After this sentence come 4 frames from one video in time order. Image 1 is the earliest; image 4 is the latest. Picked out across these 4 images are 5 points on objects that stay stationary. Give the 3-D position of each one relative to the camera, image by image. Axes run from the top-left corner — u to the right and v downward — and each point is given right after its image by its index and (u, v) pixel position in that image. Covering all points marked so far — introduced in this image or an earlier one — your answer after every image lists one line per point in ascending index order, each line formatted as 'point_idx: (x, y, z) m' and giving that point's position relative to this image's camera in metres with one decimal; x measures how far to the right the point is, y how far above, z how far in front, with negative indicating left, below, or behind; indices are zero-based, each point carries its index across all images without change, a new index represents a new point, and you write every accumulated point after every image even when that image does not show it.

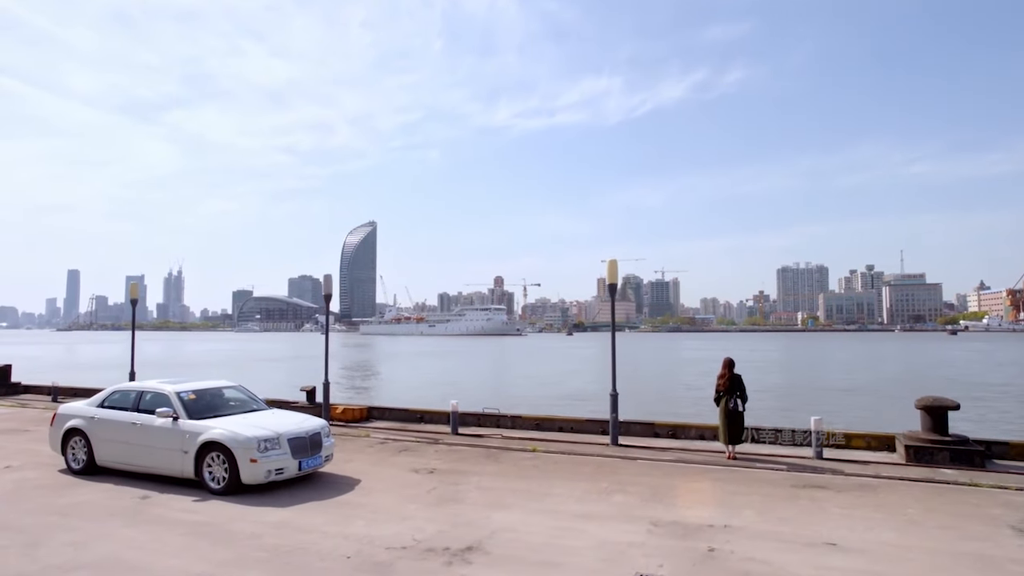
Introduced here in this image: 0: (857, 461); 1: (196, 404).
0: (+5.3, -2.7, +10.1) m
1: (-4.6, -1.7, +9.5) m
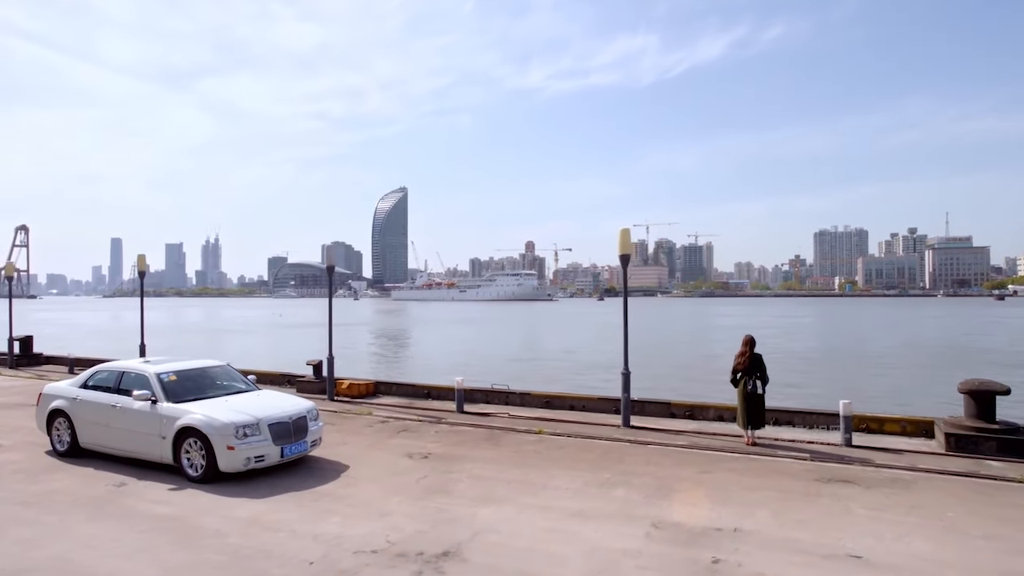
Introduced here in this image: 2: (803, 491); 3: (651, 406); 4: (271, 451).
0: (+5.3, -2.3, +9.2) m
1: (-4.6, -1.4, +9.1) m
2: (+3.4, -2.3, +7.5) m
3: (+2.6, -2.2, +12.1) m
4: (-3.1, -2.1, +8.4) m
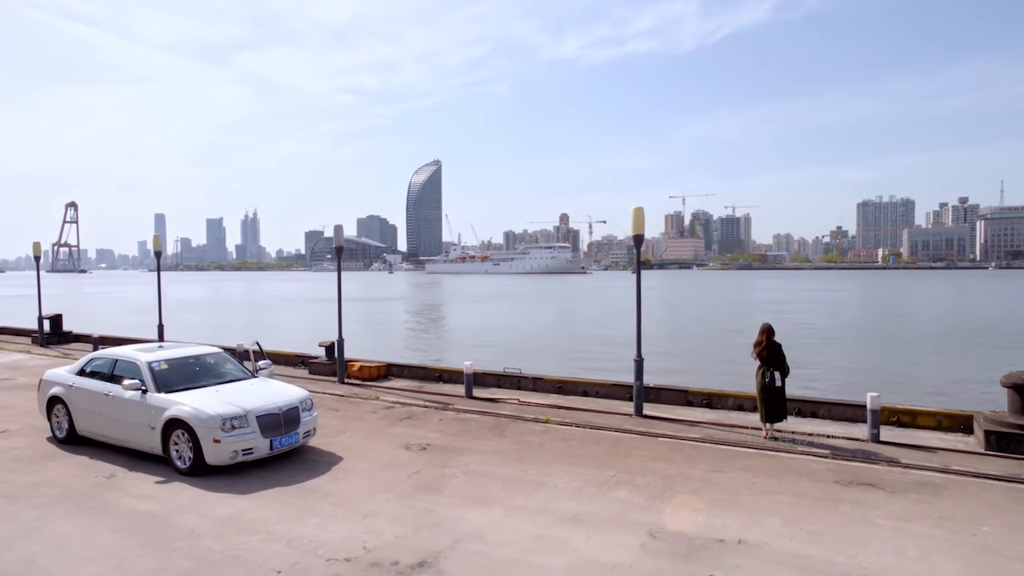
0: (+5.3, -2.1, +8.5) m
1: (-4.6, -1.2, +8.8) m
2: (+3.3, -2.2, +6.9) m
3: (+2.7, -1.9, +11.6) m
4: (-3.1, -1.9, +8.1) m
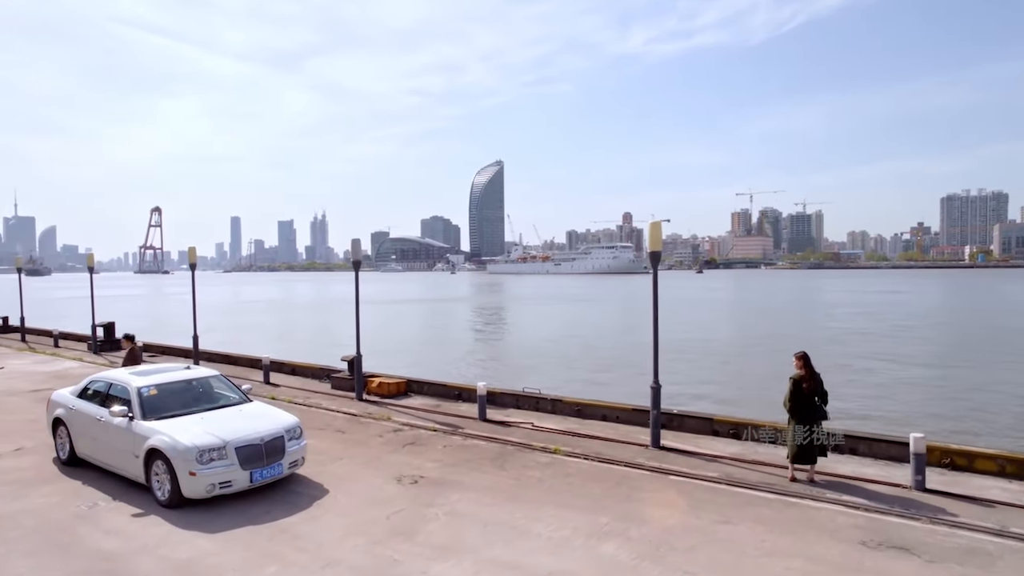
0: (+5.2, -2.4, +7.4) m
1: (-4.7, -1.5, +8.7) m
2: (+3.0, -2.5, +6.0) m
3: (+2.9, -2.2, +10.7) m
4: (-3.3, -2.2, +7.8) m
